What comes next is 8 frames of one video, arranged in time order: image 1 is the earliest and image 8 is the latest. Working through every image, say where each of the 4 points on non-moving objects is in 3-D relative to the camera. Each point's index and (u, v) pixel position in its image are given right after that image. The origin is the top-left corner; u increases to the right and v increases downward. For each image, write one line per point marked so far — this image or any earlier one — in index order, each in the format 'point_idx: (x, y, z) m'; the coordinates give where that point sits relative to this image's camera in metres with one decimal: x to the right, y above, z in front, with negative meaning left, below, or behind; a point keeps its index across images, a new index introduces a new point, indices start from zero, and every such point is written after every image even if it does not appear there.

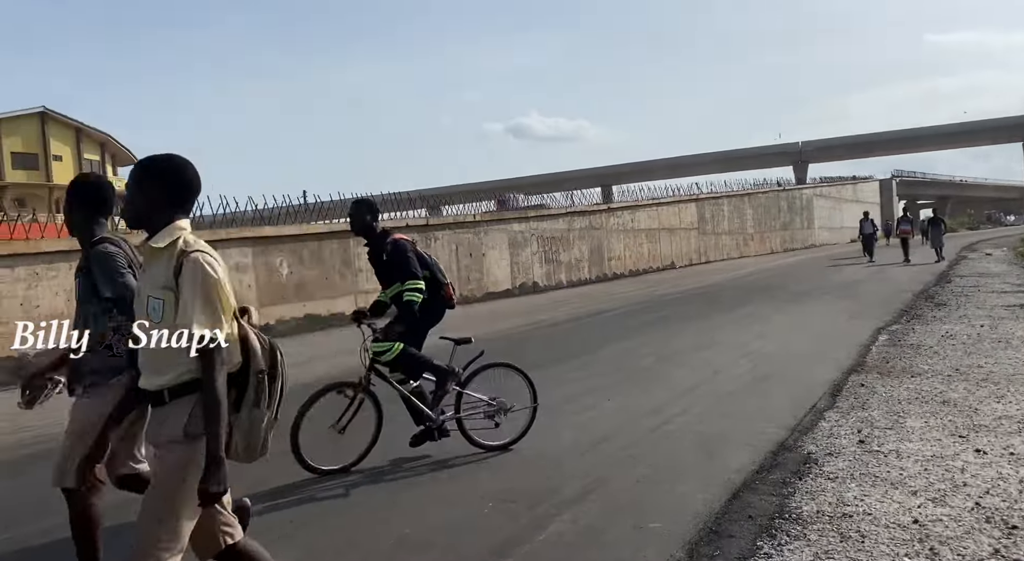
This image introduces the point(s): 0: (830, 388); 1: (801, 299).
0: (+3.0, -1.0, +7.7) m
1: (+6.1, -0.4, +17.3) m
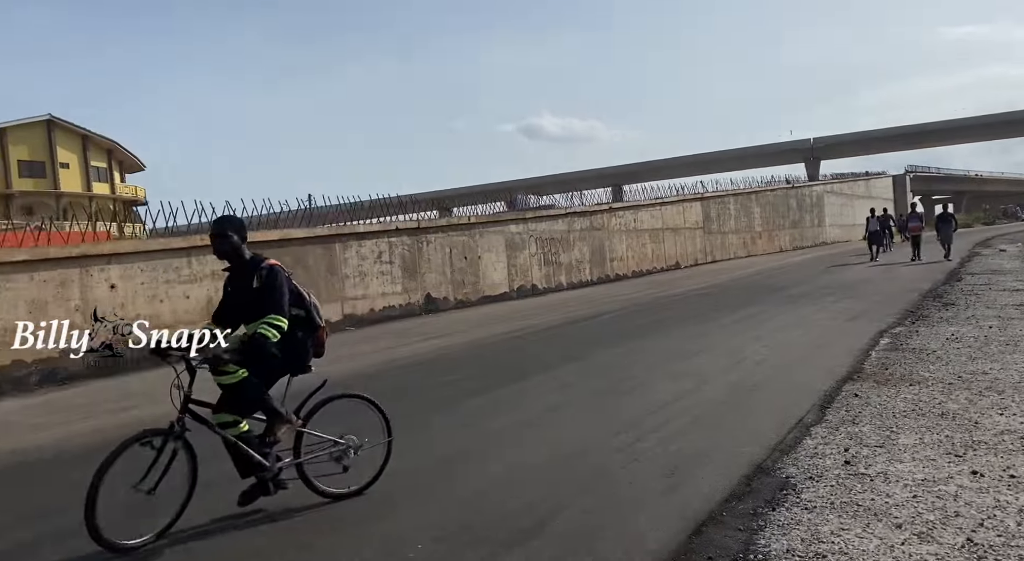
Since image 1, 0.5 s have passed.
0: (+2.7, -1.1, +7.2) m
1: (+6.0, -0.4, +16.7) m
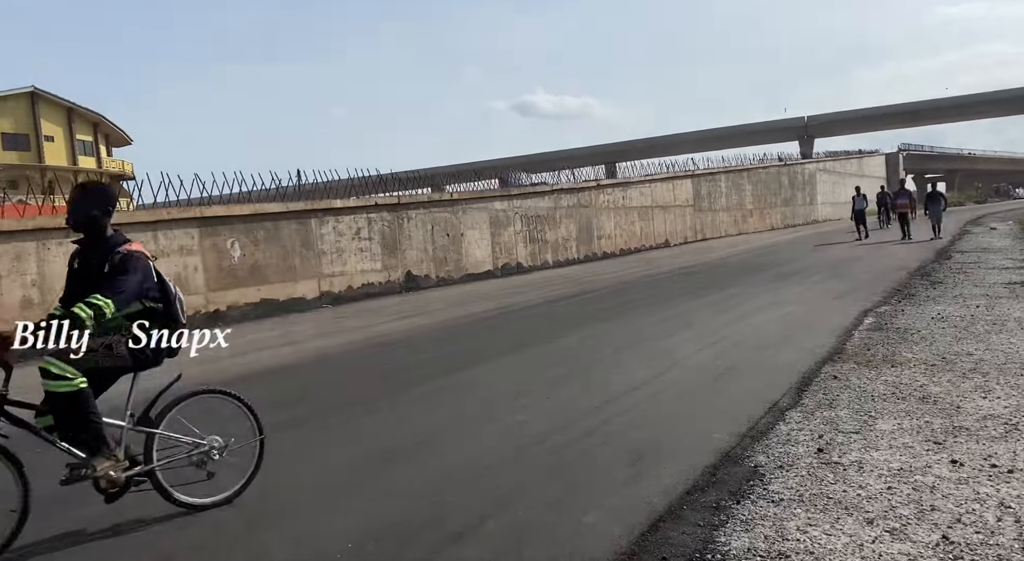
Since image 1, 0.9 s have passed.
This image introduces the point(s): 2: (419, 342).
0: (+2.4, -0.9, +6.9) m
1: (+5.6, 0.0, +16.4) m
2: (-1.2, -0.8, +10.3) m
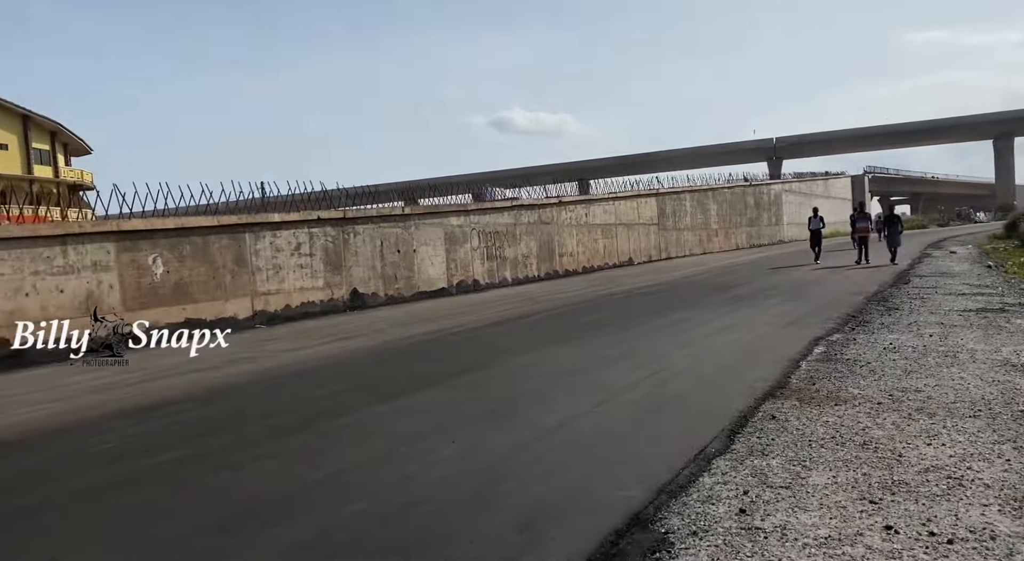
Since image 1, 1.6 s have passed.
0: (+1.7, -1.1, +6.4) m
1: (+4.6, -0.4, +16.0) m
2: (-2.0, -1.0, +9.6) m
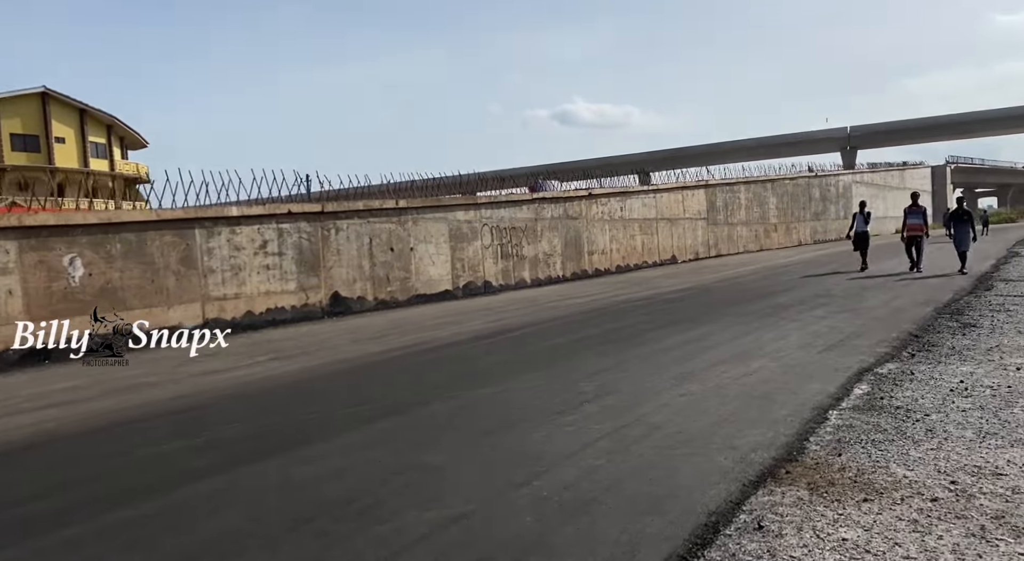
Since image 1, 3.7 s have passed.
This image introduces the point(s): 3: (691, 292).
0: (+0.9, -1.3, +4.1) m
1: (+4.5, -0.5, +13.4) m
2: (-2.5, -1.2, +7.6) m
3: (+4.1, -0.2, +18.8) m
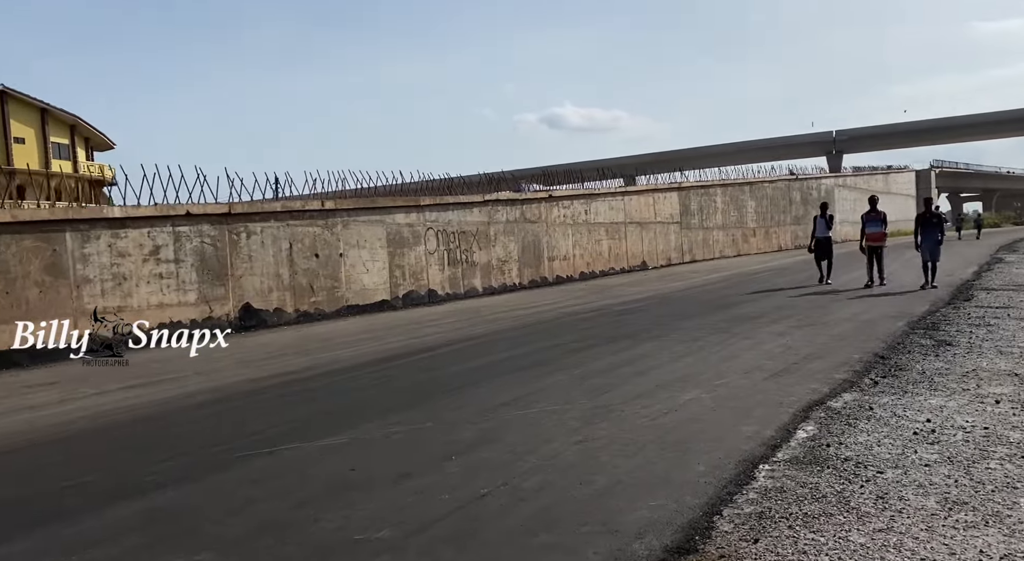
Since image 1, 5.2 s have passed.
0: (-0.1, -1.4, +2.6) m
1: (+3.4, -0.7, +12.0) m
2: (-3.6, -1.3, +6.1) m
3: (+2.9, -0.4, +17.4) m
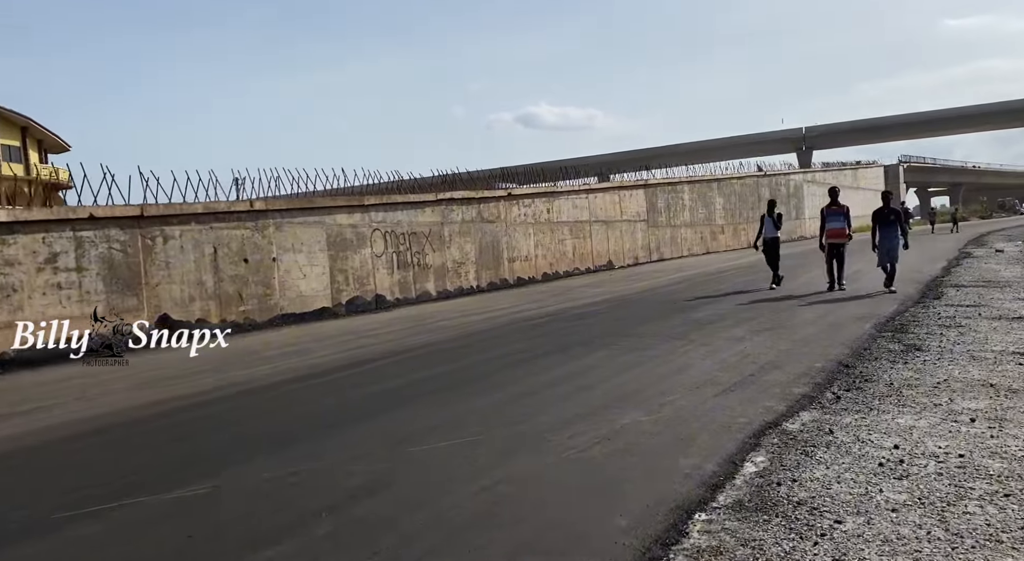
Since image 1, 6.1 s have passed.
0: (-0.6, -1.5, +1.6) m
1: (+2.5, -0.7, +11.1) m
2: (-4.2, -1.4, +5.1) m
3: (+1.9, -0.5, +16.5) m
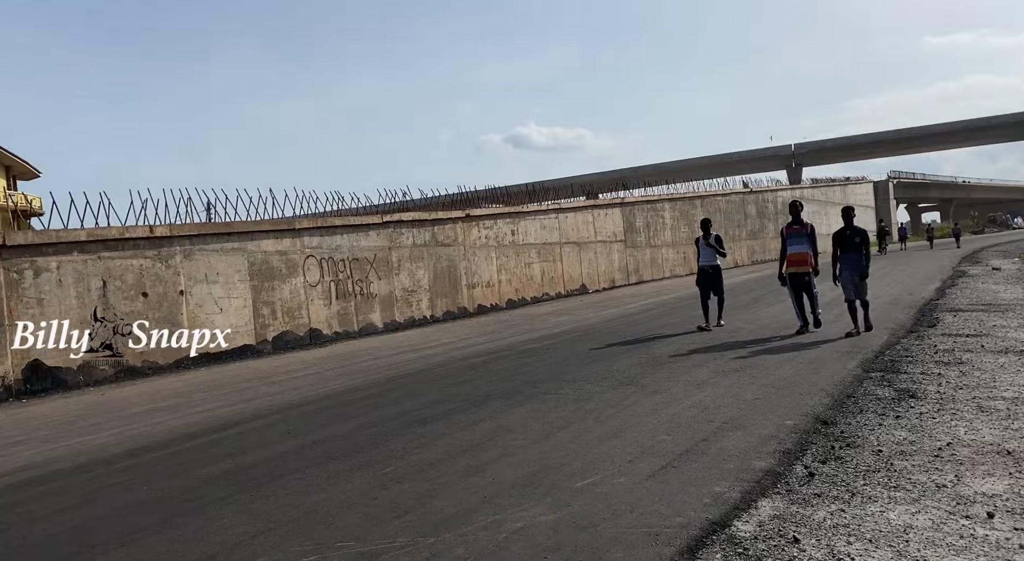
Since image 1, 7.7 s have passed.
0: (-1.4, -1.7, -0.1) m
1: (+1.6, -1.1, +9.4) m
2: (-5.1, -1.7, +3.3) m
3: (+1.0, -1.0, +14.8) m
